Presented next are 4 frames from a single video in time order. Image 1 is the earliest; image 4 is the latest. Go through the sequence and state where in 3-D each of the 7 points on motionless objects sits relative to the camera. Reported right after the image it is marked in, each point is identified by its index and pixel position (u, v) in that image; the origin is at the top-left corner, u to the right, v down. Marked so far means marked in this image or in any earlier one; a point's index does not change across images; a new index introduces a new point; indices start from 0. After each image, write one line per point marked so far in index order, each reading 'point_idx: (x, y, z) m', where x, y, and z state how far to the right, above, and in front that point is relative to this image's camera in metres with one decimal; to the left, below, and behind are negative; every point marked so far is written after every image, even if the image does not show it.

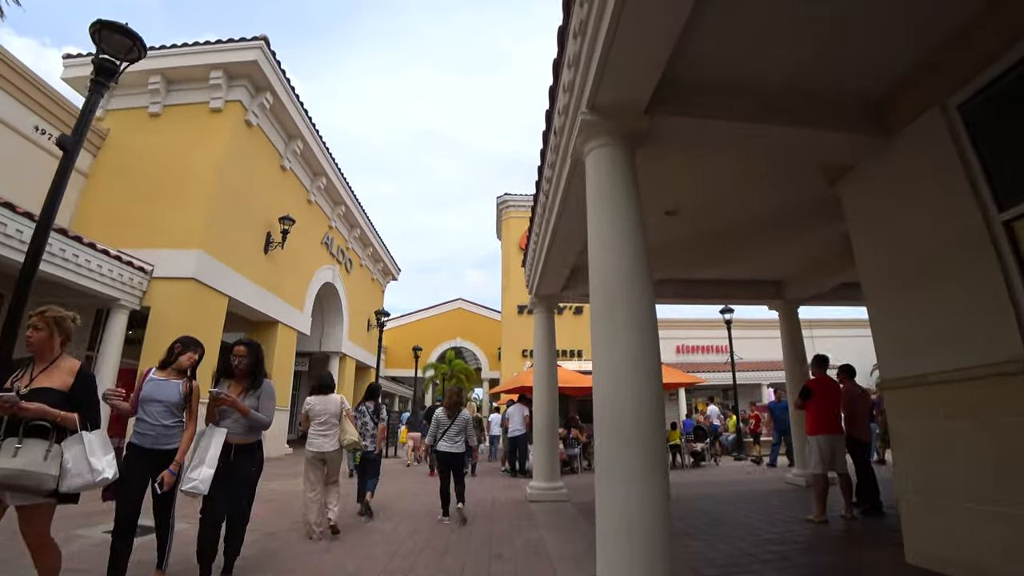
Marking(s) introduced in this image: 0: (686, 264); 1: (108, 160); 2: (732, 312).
0: (+3.0, +0.4, +8.9) m
1: (-10.5, +3.3, +13.5) m
2: (+7.0, -0.8, +16.5) m
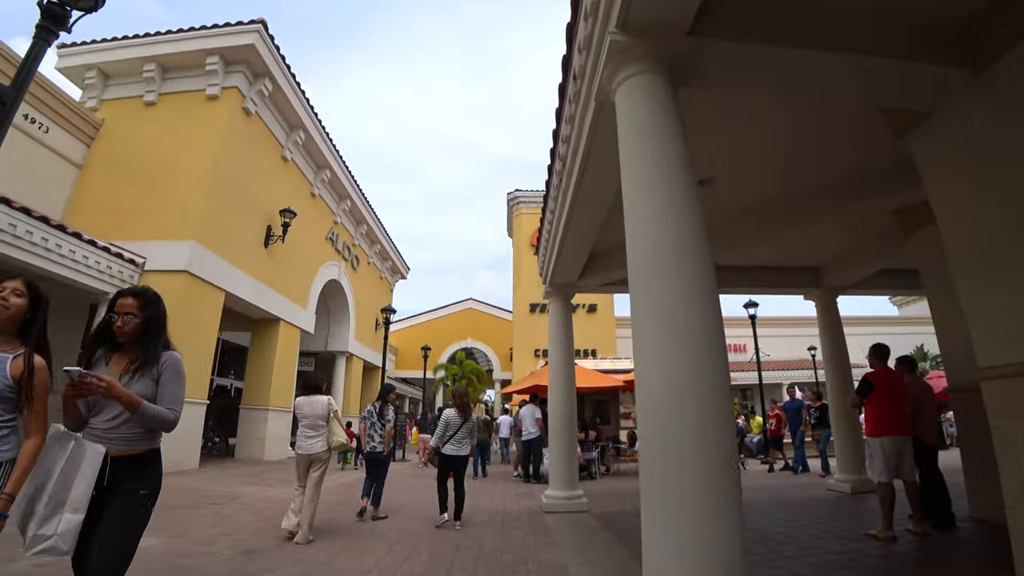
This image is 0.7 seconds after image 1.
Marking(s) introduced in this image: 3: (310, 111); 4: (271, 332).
0: (+3.2, +0.6, +8.1) m
1: (-10.3, +3.4, +13.0) m
2: (+7.3, -0.6, +15.6) m
3: (-6.0, +5.2, +15.3) m
4: (-6.7, -1.2, +14.3) m
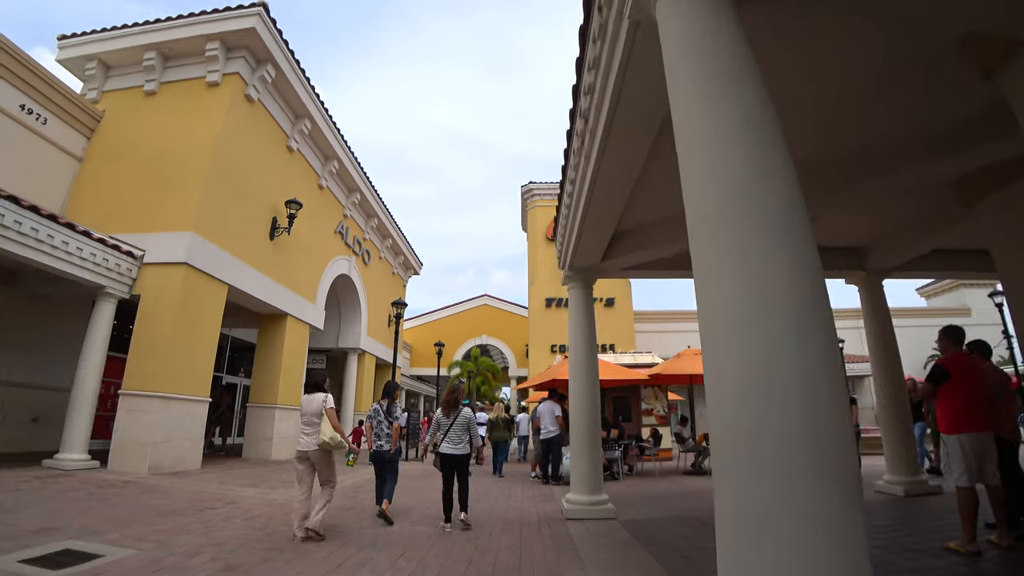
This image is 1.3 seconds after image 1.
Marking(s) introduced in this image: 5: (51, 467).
0: (+3.4, +0.9, +7.4) m
1: (-10.0, +3.5, +12.6) m
2: (+7.7, -0.2, +14.7) m
3: (-5.6, +5.4, +14.8) m
4: (-6.2, -1.1, +13.8) m
5: (-7.8, -3.0, +8.8) m
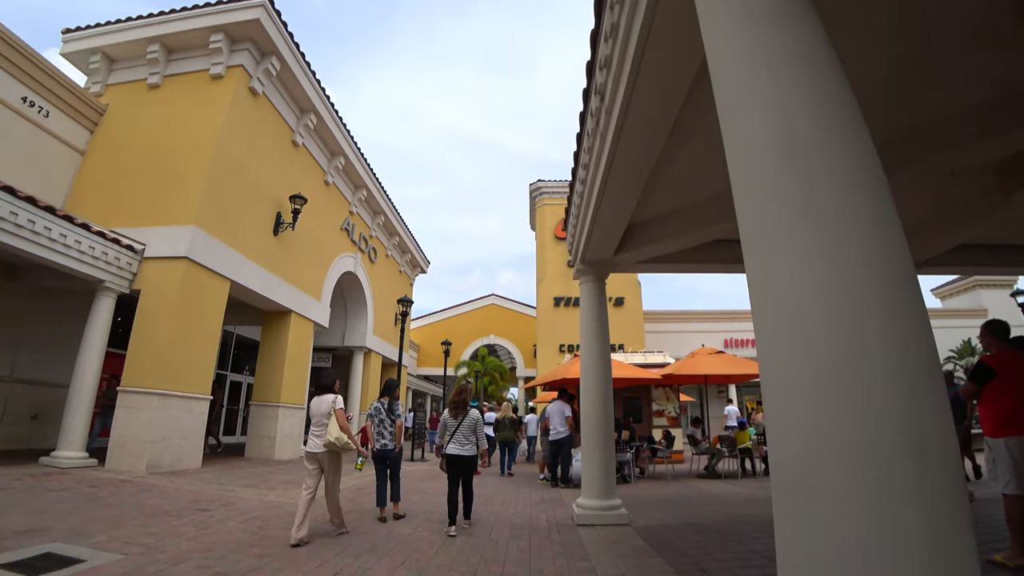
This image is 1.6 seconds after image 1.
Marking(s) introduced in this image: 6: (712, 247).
0: (+3.5, +0.9, +7.0) m
1: (-9.8, +3.6, +12.4) m
2: (+8.0, -0.2, +14.3) m
3: (-5.4, +5.5, +14.6) m
4: (-6.0, -1.0, +13.6) m
5: (-7.7, -2.9, +8.6) m
6: (+2.9, +0.6, +7.5) m
